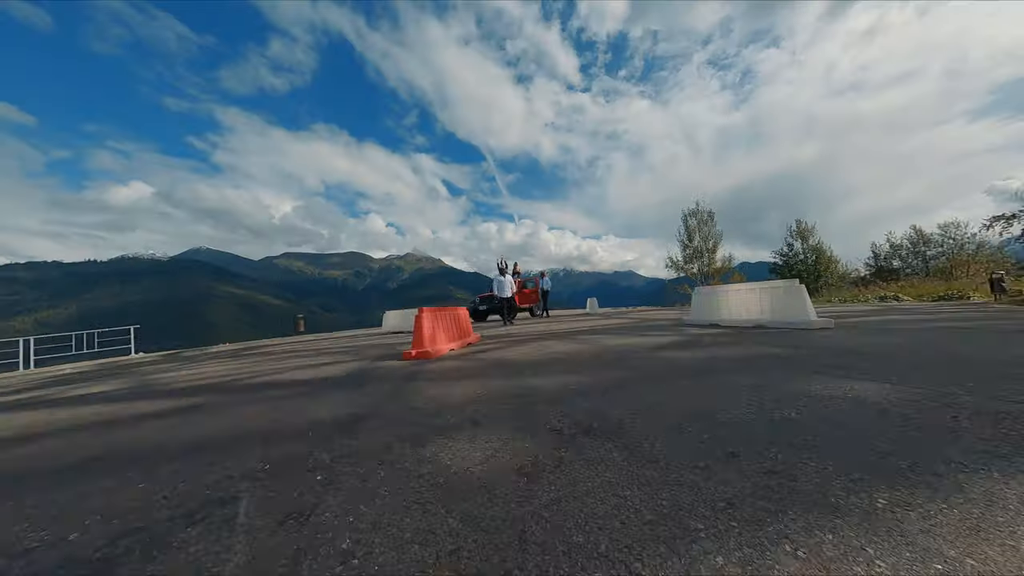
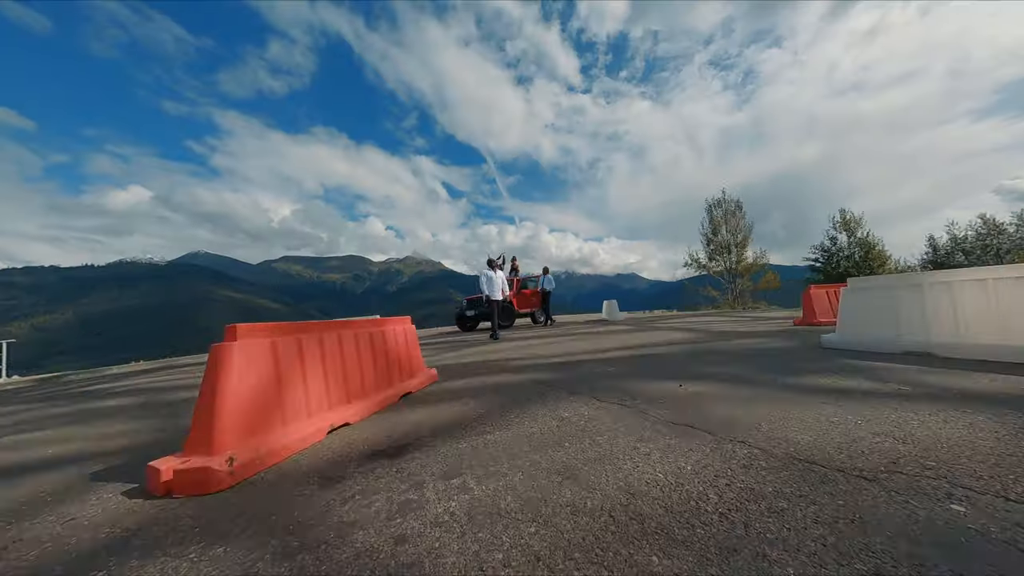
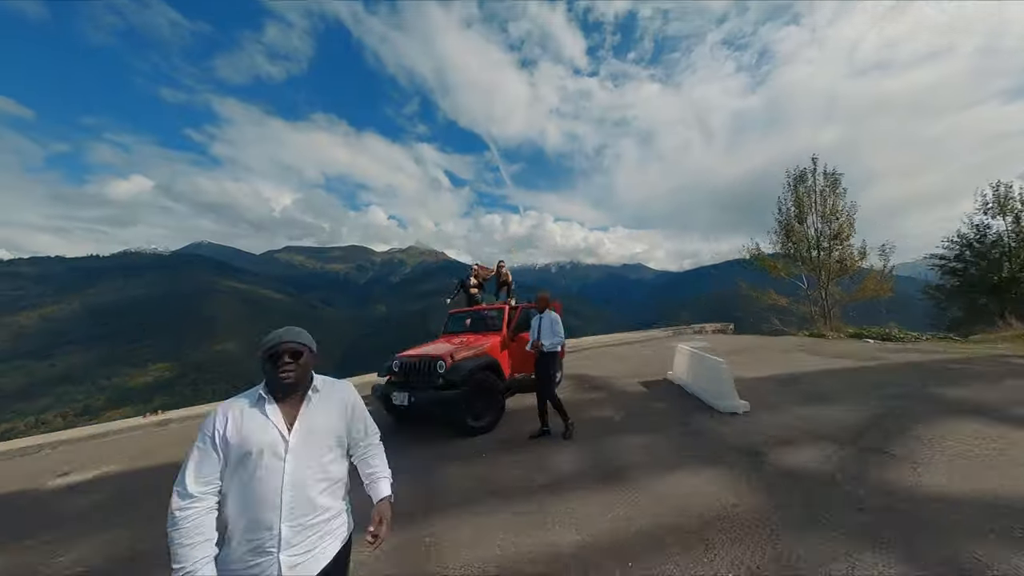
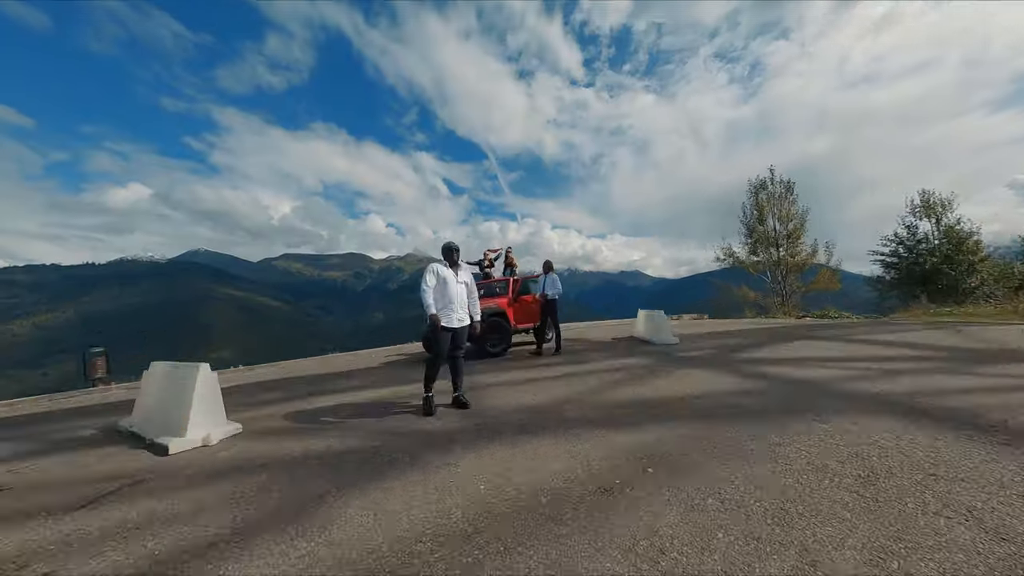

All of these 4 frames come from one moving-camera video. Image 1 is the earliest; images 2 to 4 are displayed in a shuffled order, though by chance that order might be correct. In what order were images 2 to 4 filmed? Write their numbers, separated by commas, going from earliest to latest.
2, 4, 3
